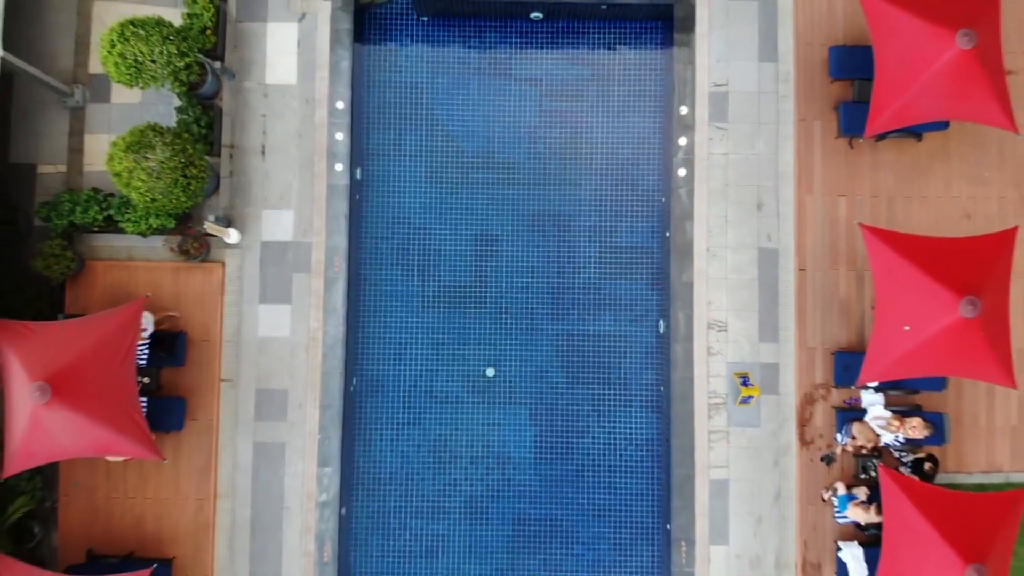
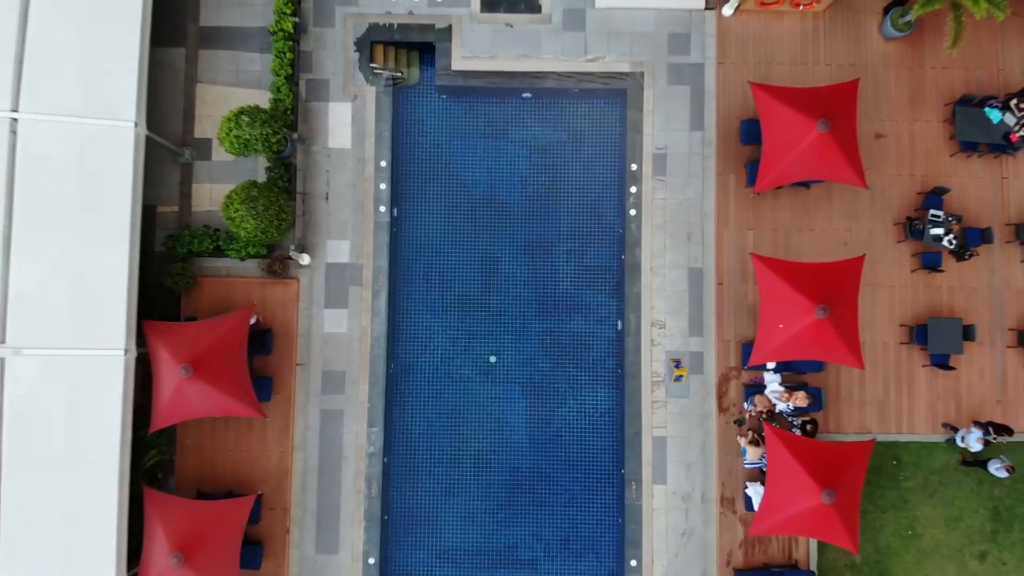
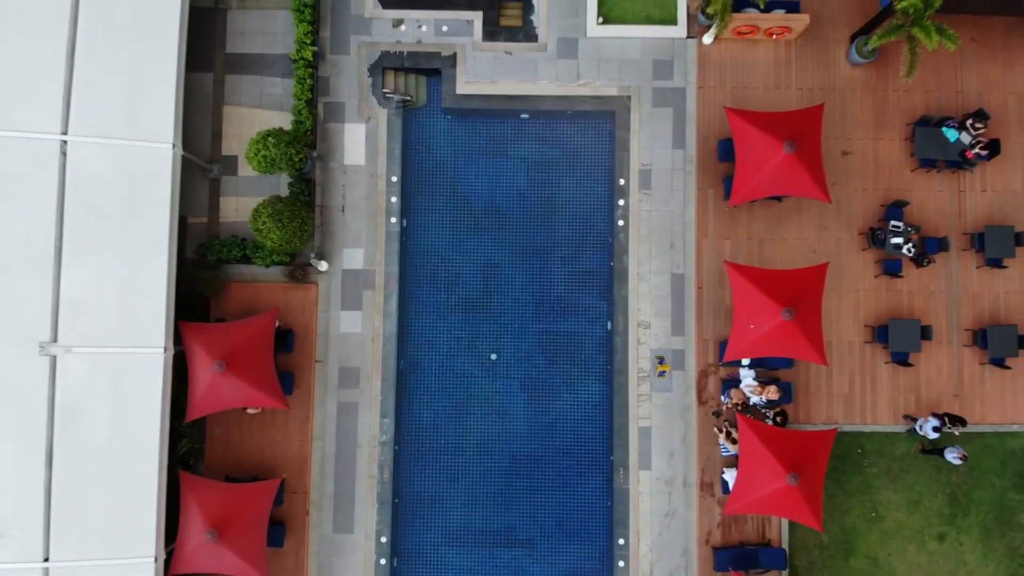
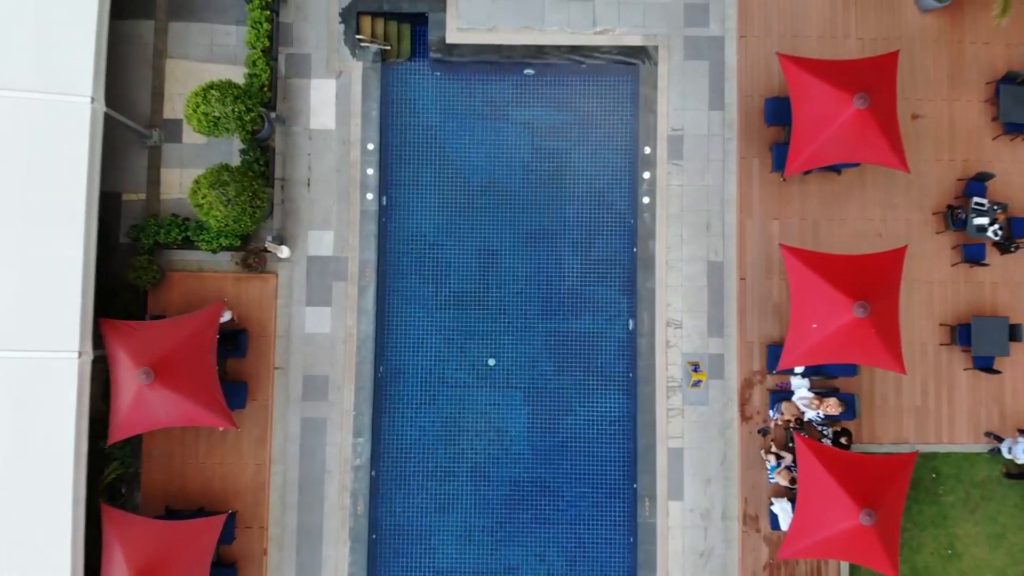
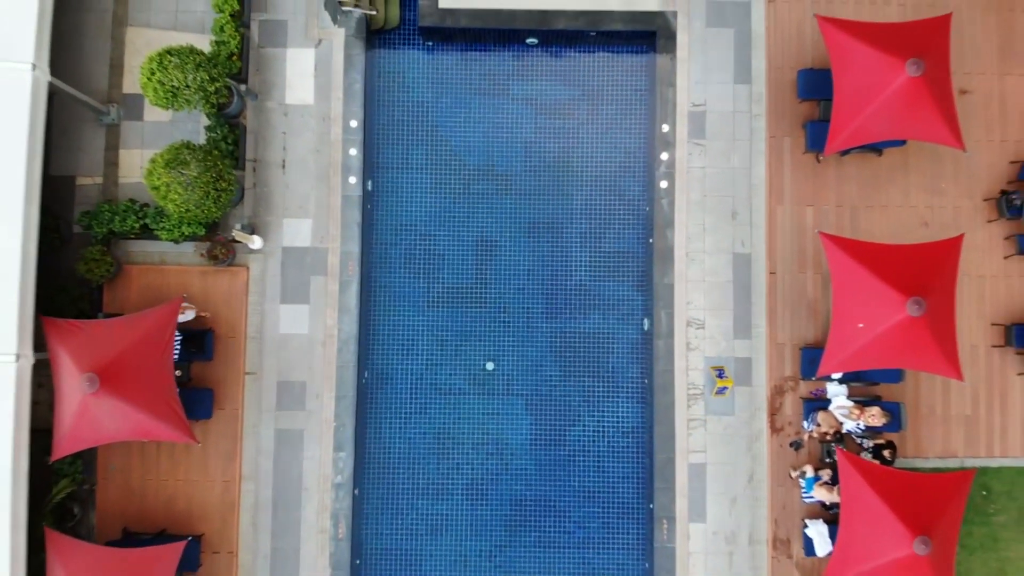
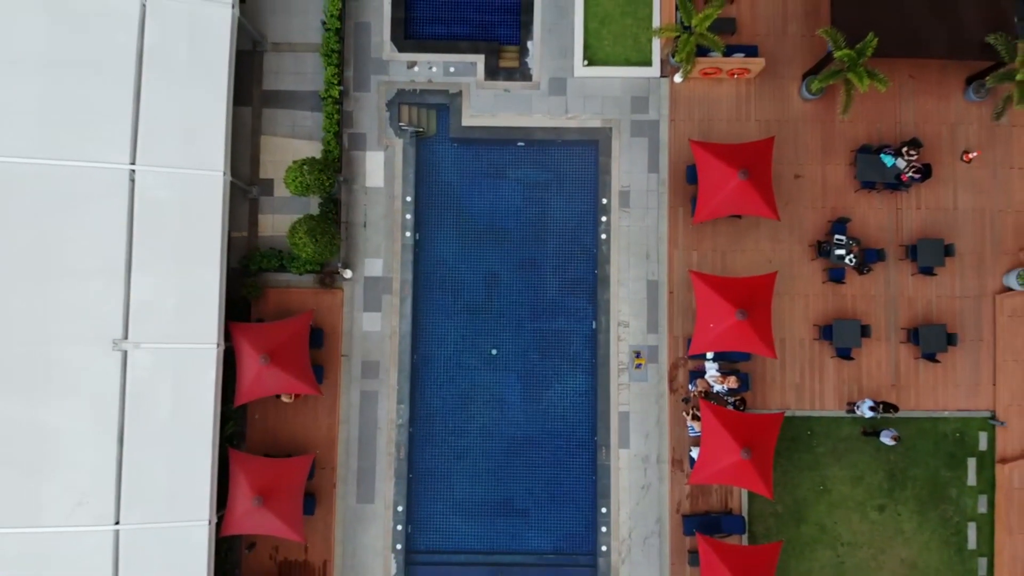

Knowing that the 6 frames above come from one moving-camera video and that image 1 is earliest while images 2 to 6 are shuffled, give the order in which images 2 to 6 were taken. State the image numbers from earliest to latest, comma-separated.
5, 4, 2, 3, 6
